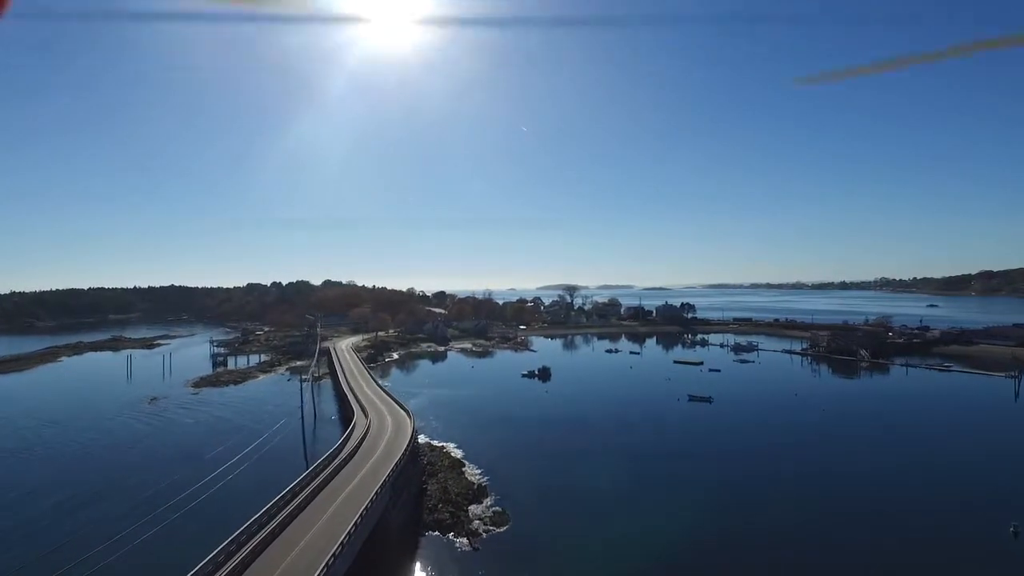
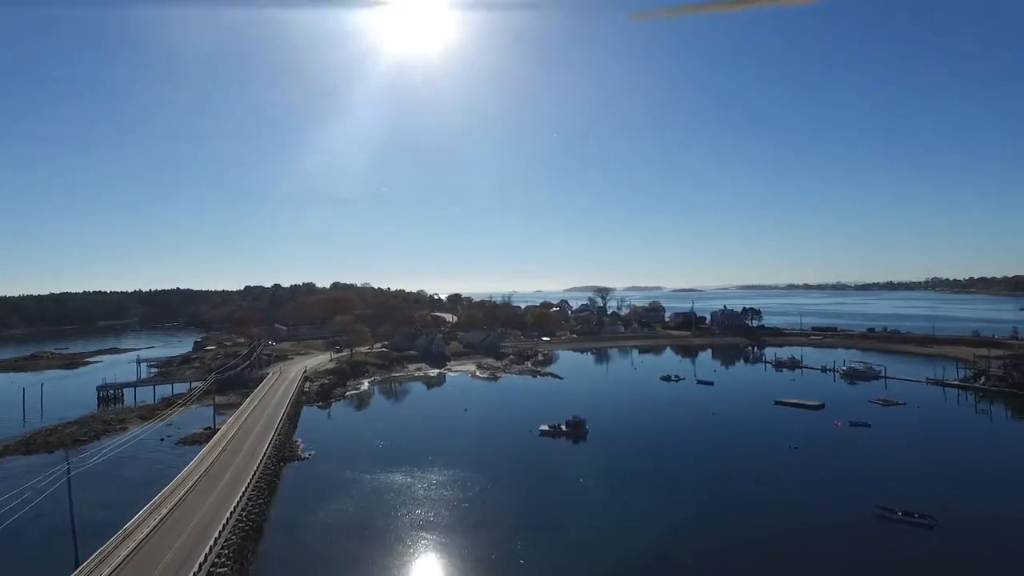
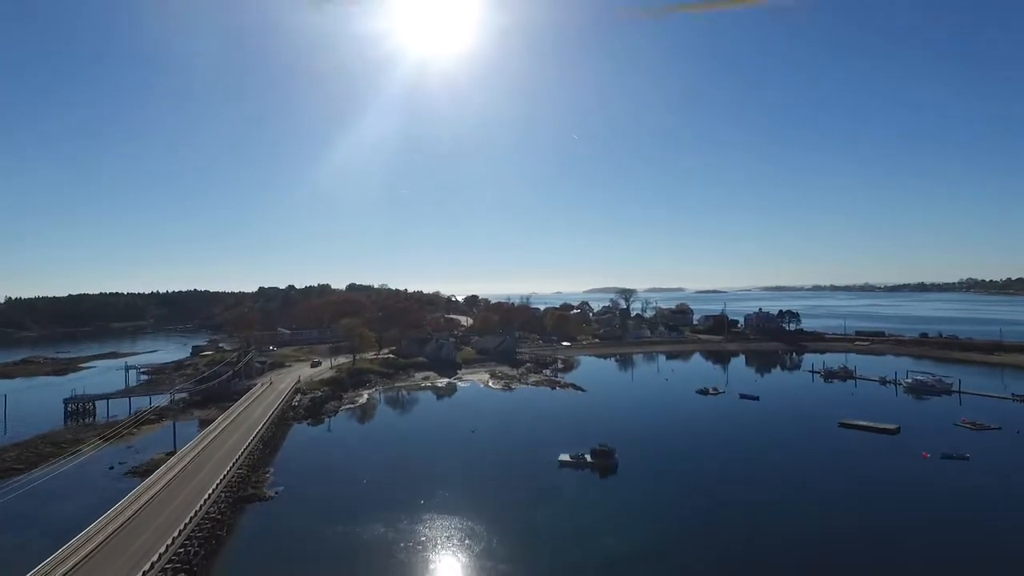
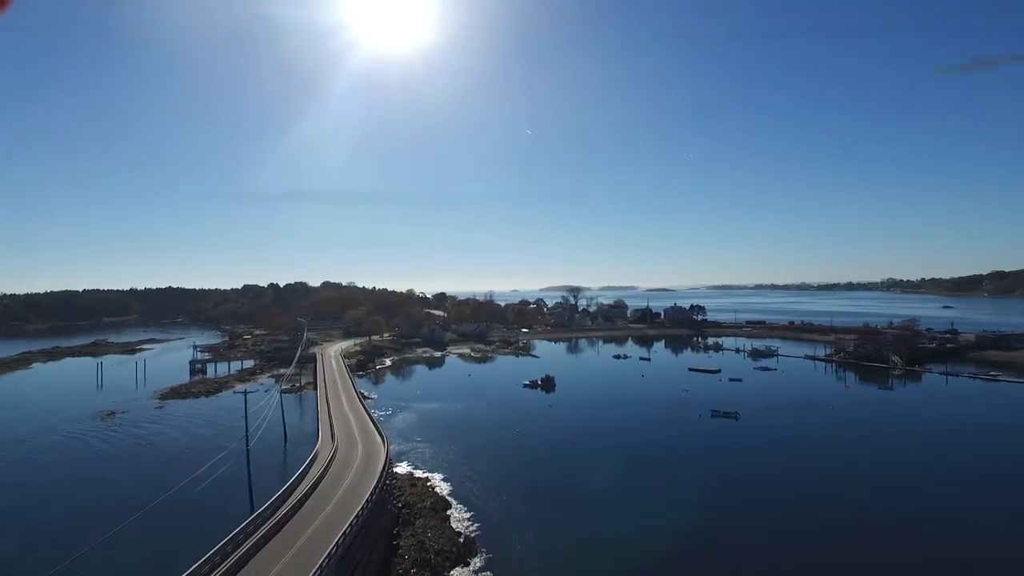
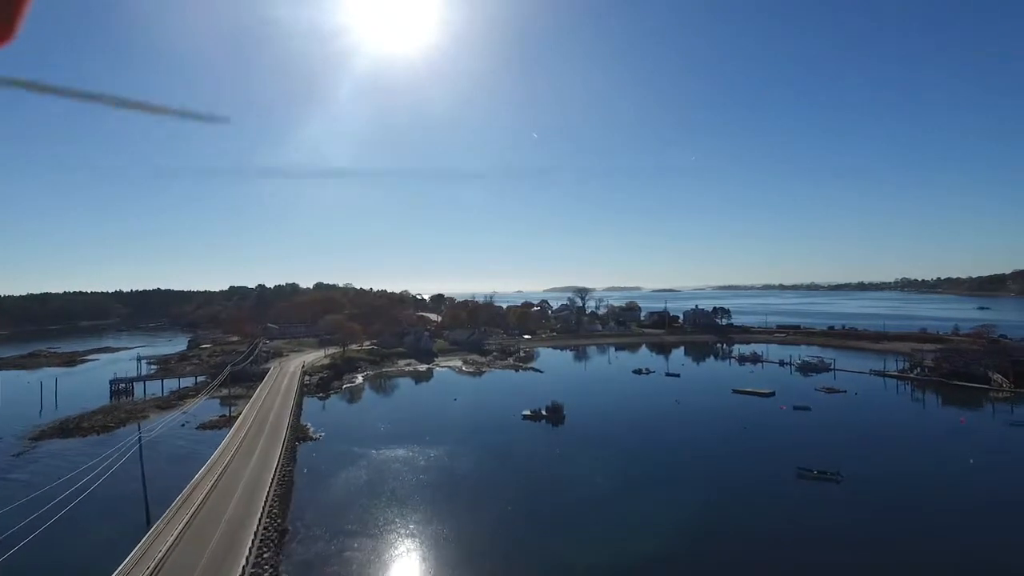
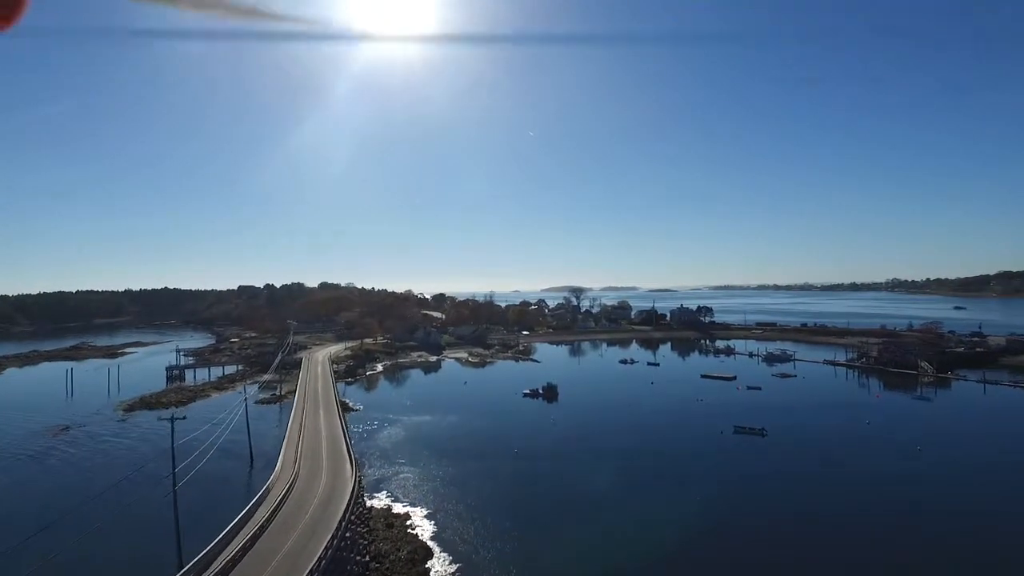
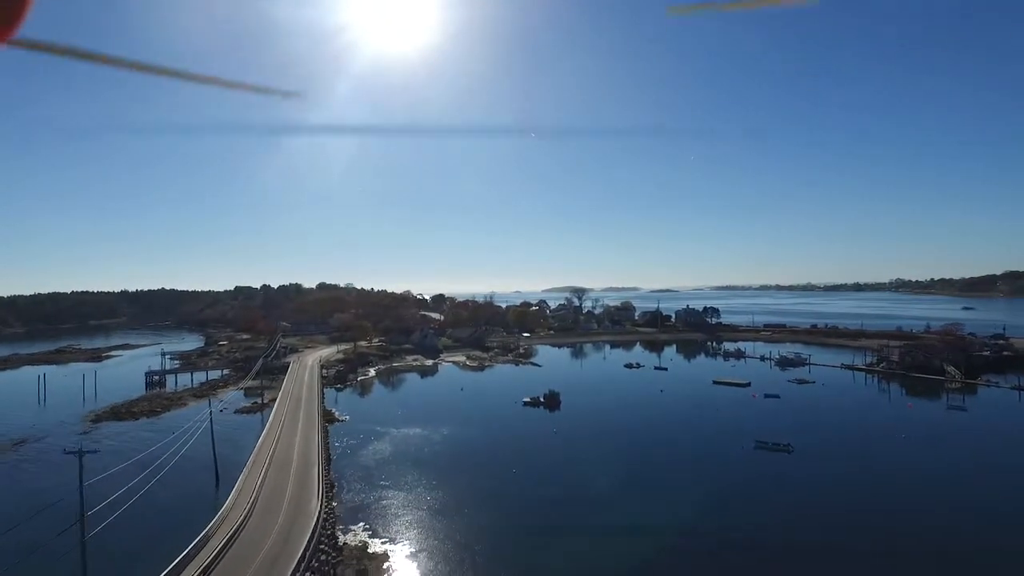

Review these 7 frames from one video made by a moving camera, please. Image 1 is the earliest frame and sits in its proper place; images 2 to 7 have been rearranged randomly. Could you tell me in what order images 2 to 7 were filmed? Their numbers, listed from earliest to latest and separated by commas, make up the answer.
4, 6, 7, 5, 2, 3
